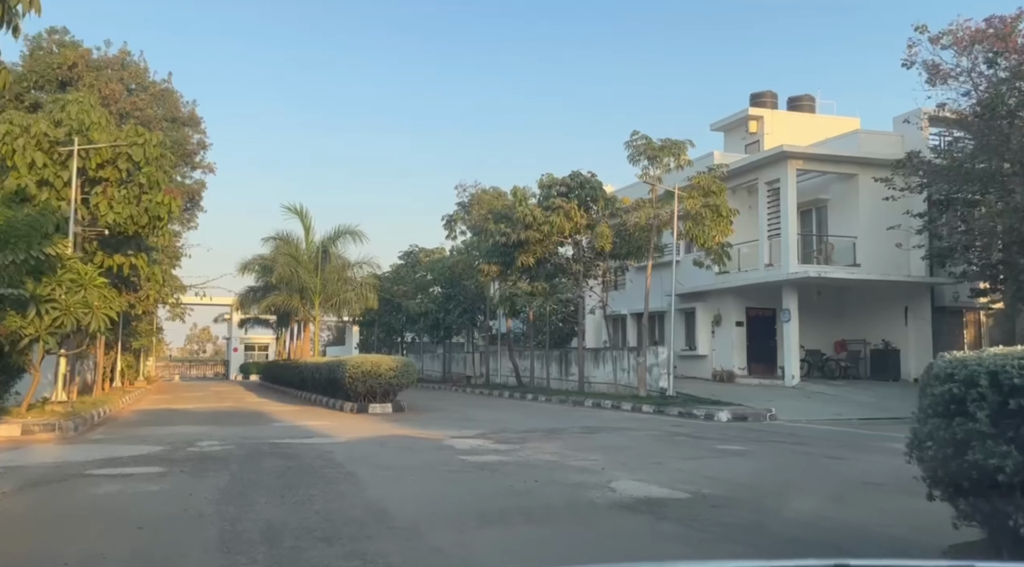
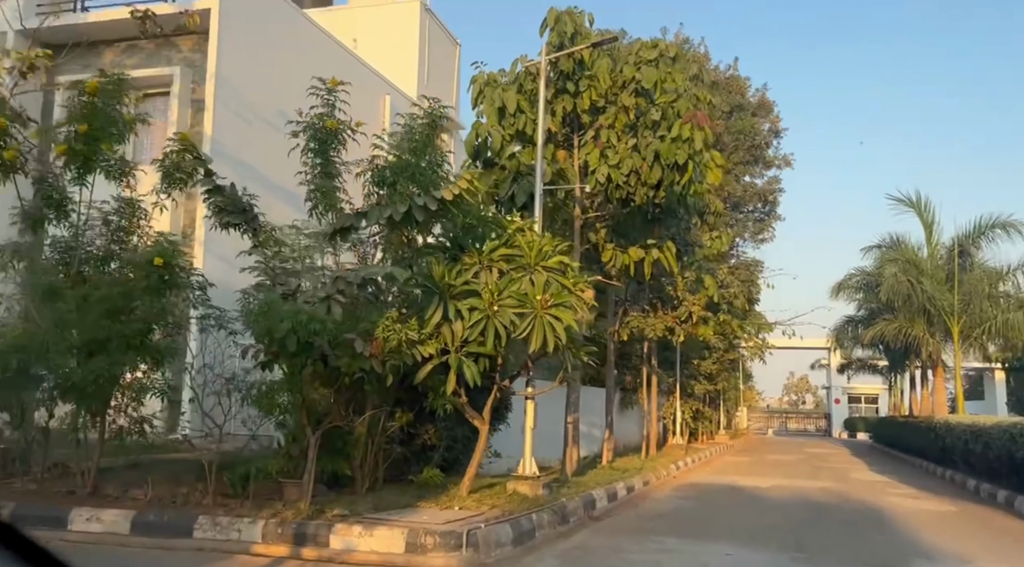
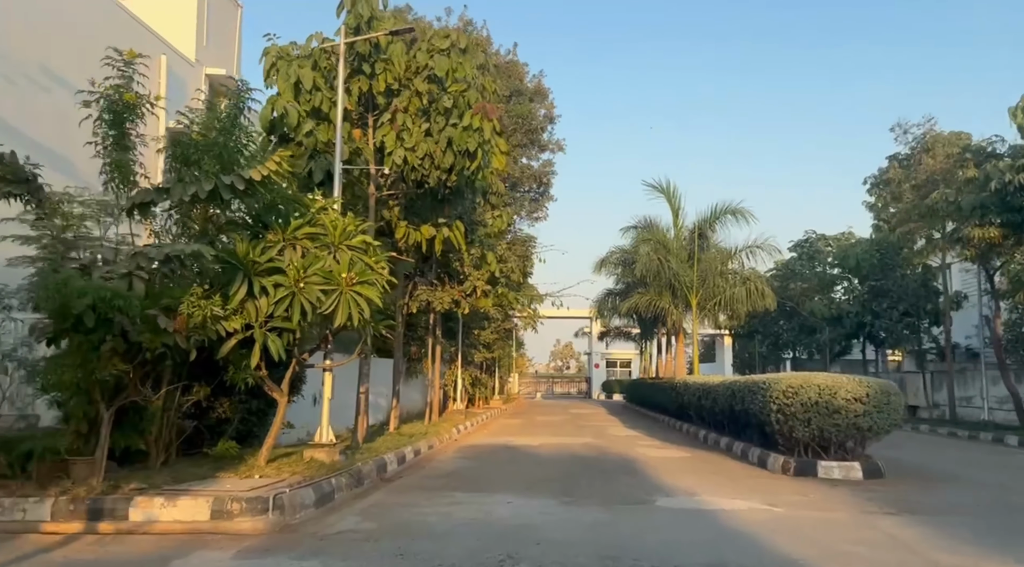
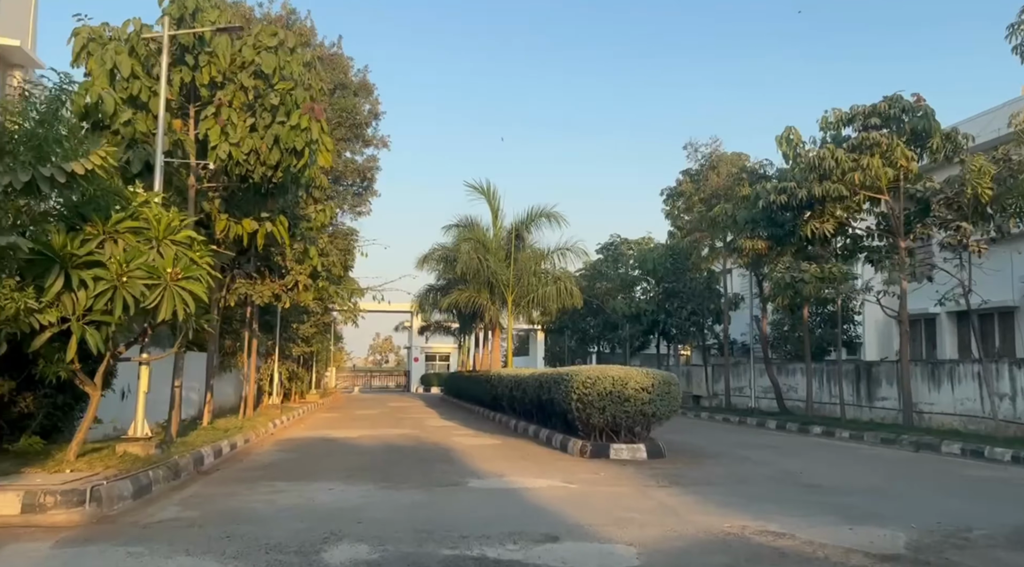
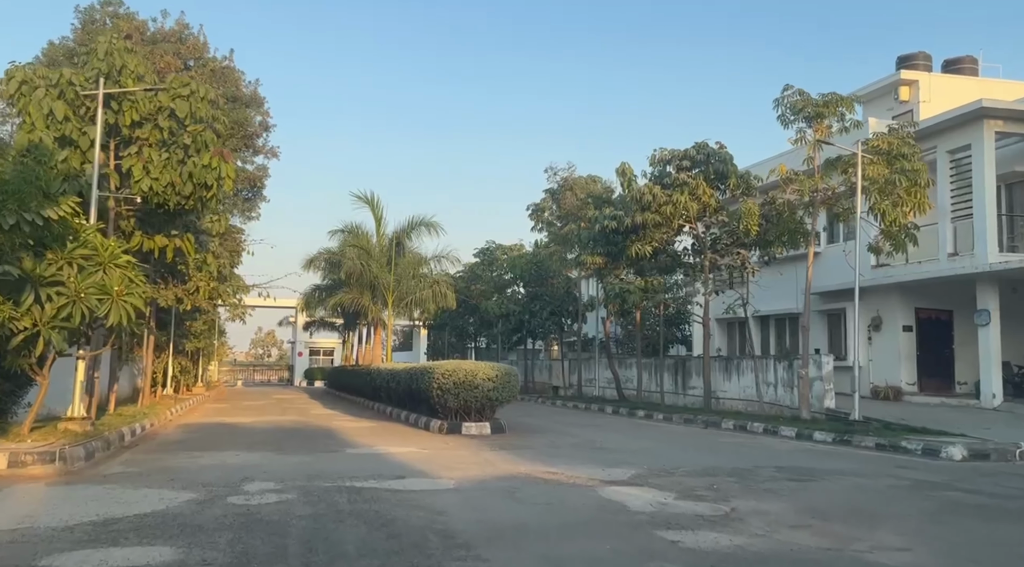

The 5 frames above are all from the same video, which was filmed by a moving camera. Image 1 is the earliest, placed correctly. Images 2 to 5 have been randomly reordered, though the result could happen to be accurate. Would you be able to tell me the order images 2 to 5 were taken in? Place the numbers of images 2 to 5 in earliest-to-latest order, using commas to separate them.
5, 4, 3, 2
